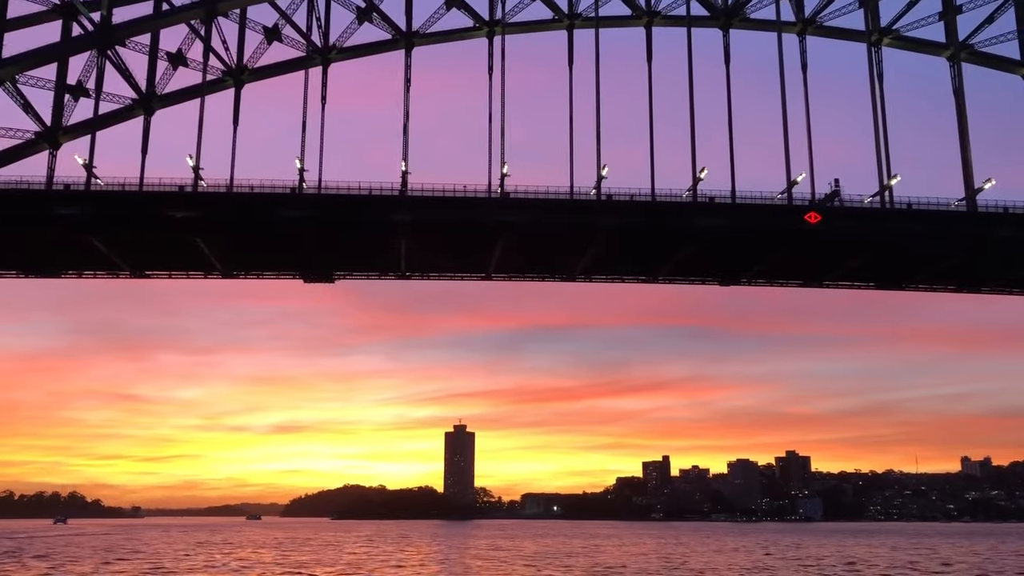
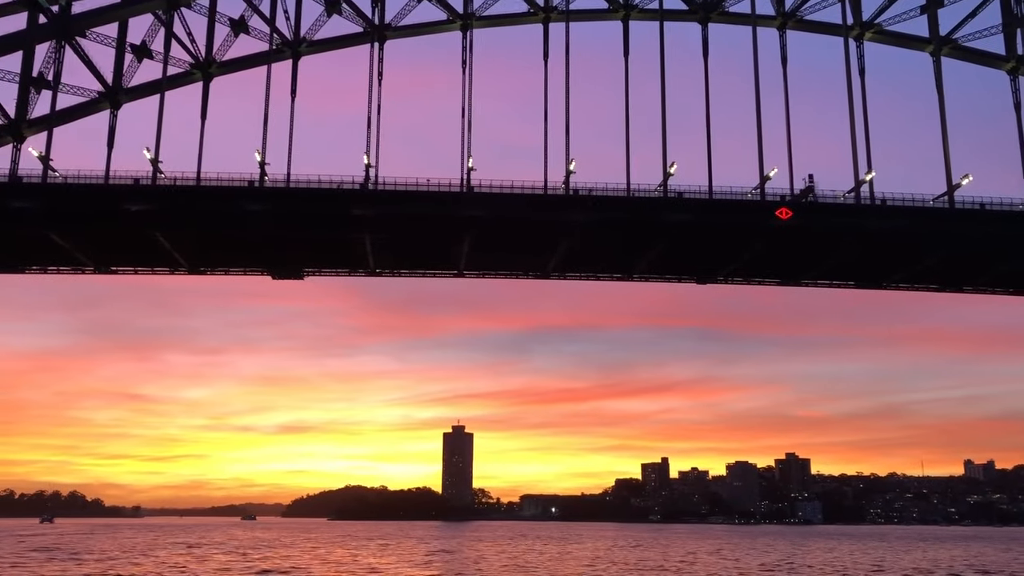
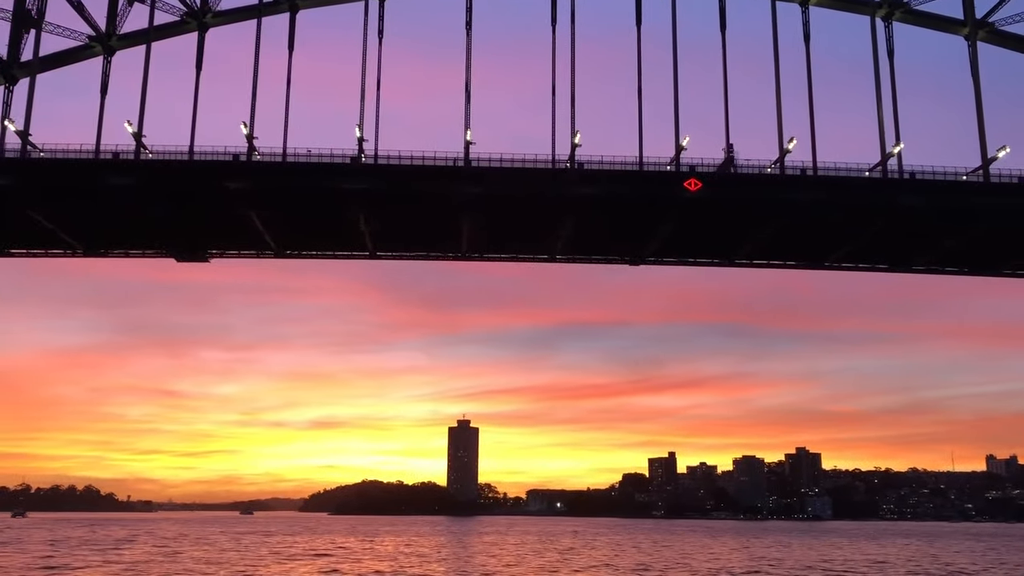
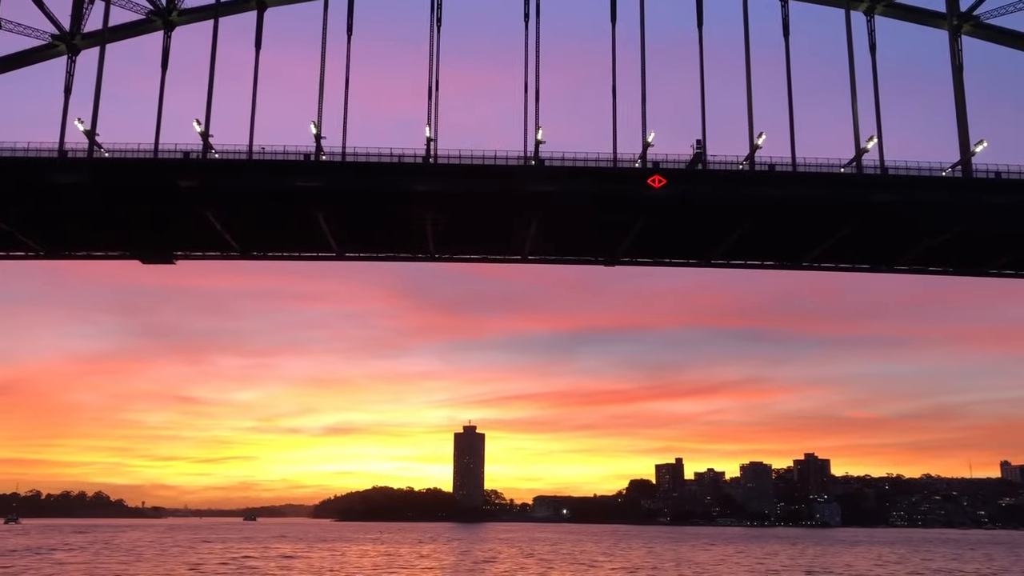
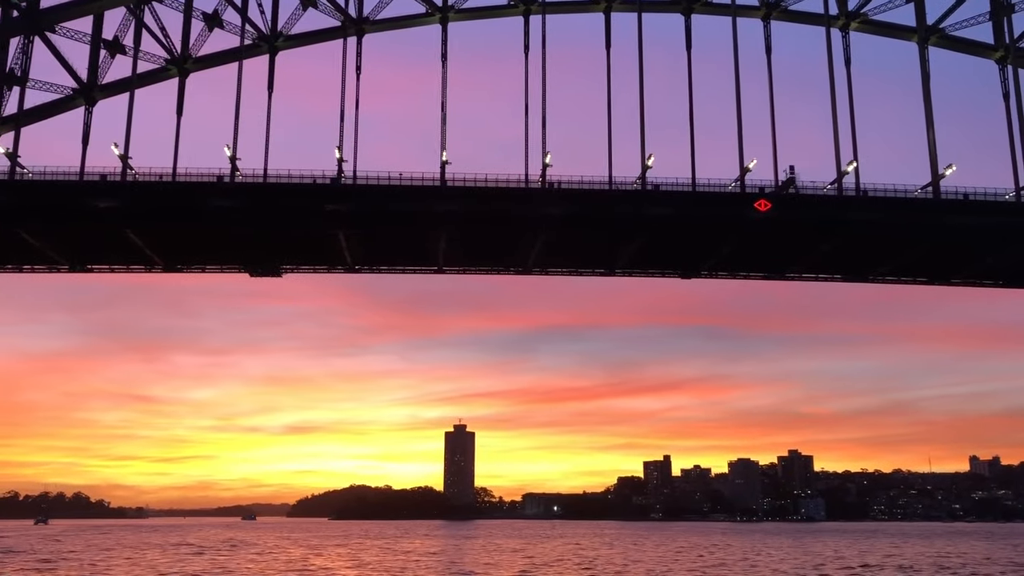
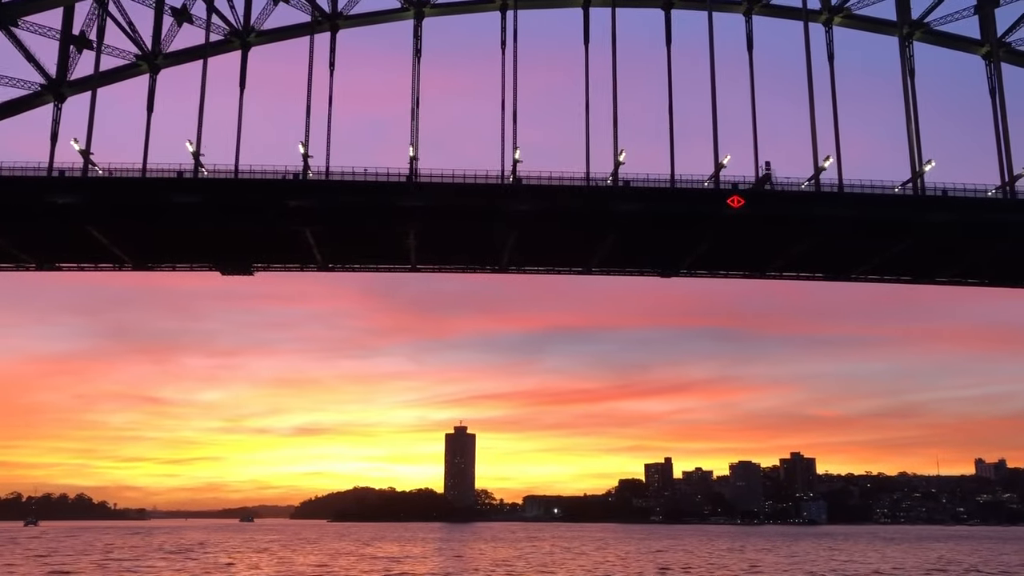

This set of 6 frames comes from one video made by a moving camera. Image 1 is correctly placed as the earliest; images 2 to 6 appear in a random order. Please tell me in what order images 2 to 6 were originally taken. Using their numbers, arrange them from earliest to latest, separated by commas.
2, 5, 6, 3, 4
